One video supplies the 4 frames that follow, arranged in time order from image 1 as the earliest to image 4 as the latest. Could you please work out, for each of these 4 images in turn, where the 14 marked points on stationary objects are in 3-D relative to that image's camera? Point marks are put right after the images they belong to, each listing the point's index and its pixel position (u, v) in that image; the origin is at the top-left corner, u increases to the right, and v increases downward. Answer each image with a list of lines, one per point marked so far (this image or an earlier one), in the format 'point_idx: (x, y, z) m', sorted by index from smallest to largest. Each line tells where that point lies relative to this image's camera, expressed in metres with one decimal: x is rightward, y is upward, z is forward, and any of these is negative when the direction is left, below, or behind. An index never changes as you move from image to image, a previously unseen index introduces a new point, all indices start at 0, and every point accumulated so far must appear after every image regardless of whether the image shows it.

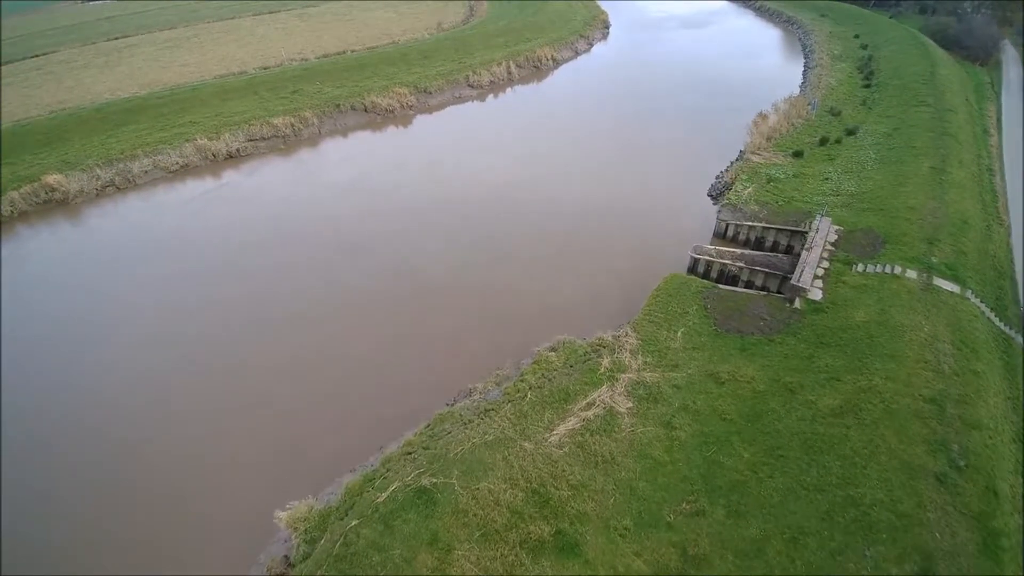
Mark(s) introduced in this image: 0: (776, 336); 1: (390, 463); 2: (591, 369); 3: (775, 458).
0: (+7.9, -1.5, +16.9) m
1: (-3.0, -4.3, +14.0) m
2: (+2.3, -2.3, +16.2) m
3: (+6.2, -4.1, +13.5) m
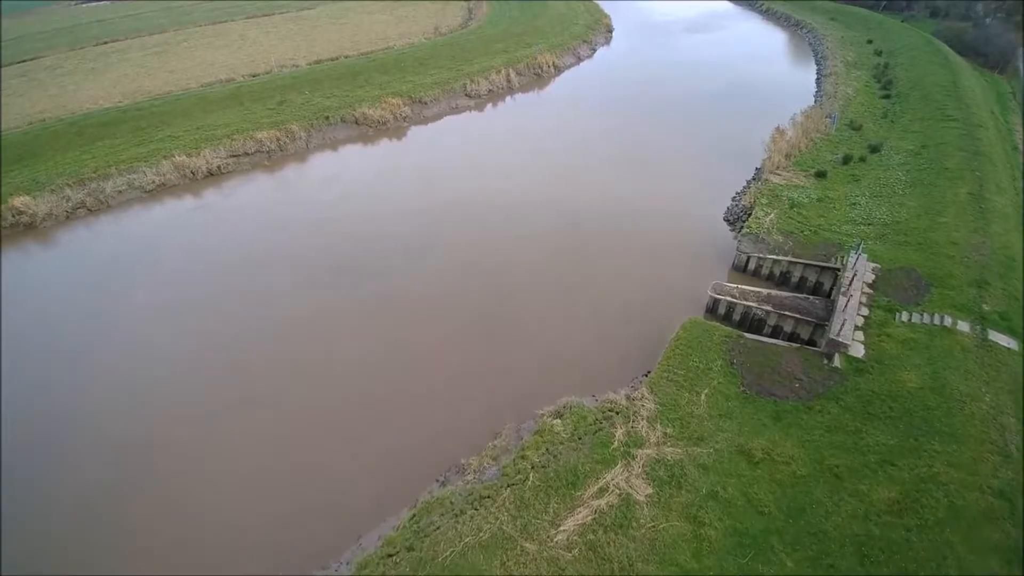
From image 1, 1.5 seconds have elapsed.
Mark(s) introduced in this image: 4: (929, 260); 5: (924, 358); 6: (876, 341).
0: (+7.9, -3.0, +14.7) m
1: (-3.0, -5.8, +11.9) m
2: (+2.2, -3.8, +14.1) m
3: (+6.2, -5.6, +11.3) m
4: (+14.4, +1.0, +19.7) m
5: (+11.3, -1.9, +15.7) m
6: (+10.4, -1.5, +16.3) m
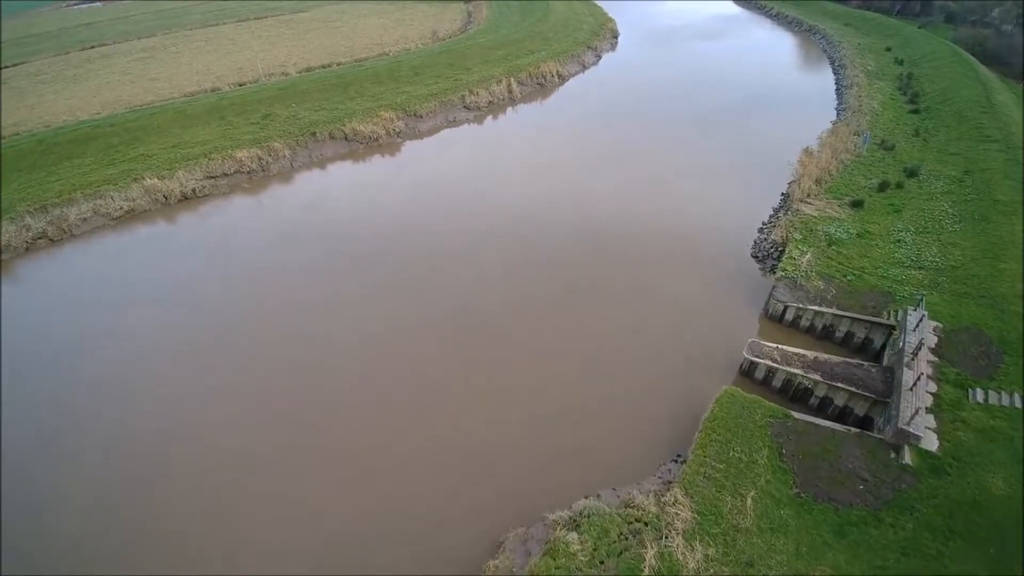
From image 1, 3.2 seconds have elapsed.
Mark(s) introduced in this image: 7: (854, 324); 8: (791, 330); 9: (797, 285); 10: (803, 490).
0: (+8.0, -4.8, +12.1) m
1: (-2.9, -7.6, +9.2) m
2: (+2.4, -5.6, +11.4) m
3: (+6.3, -7.4, +8.7) m
4: (+14.5, -0.8, +17.0) m
5: (+11.4, -3.7, +13.0) m
6: (+10.6, -3.3, +13.7) m
7: (+10.7, -1.2, +17.8) m
8: (+9.3, -1.4, +19.0) m
9: (+9.8, +0.1, +19.7) m
10: (+6.5, -4.5, +12.7) m
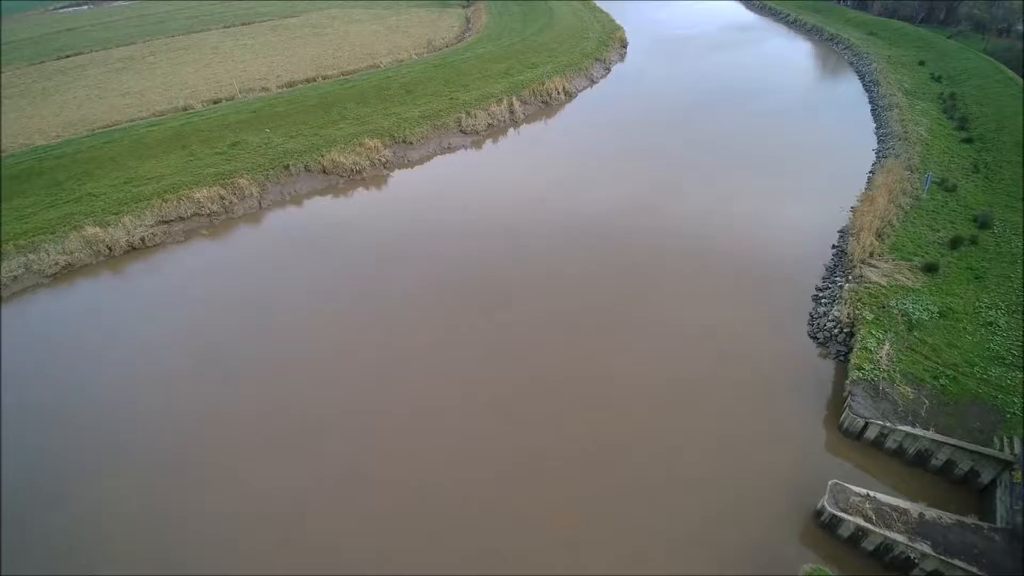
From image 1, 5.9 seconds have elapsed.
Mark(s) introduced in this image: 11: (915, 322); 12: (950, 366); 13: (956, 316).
0: (+8.1, -7.7, +8.0) m
1: (-2.8, -10.5, +5.1) m
2: (+2.5, -8.5, +7.3) m
3: (+6.4, -10.3, +4.6) m
4: (+14.6, -3.7, +12.9) m
5: (+11.6, -6.7, +8.9) m
6: (+10.7, -6.2, +9.6) m
7: (+10.8, -4.1, +13.7) m
8: (+9.4, -4.3, +14.9) m
9: (+9.9, -2.8, +15.6) m
10: (+6.6, -7.4, +8.6) m
11: (+12.5, -1.1, +17.7) m
12: (+12.3, -2.2, +16.0) m
13: (+14.0, -0.9, +18.0) m
